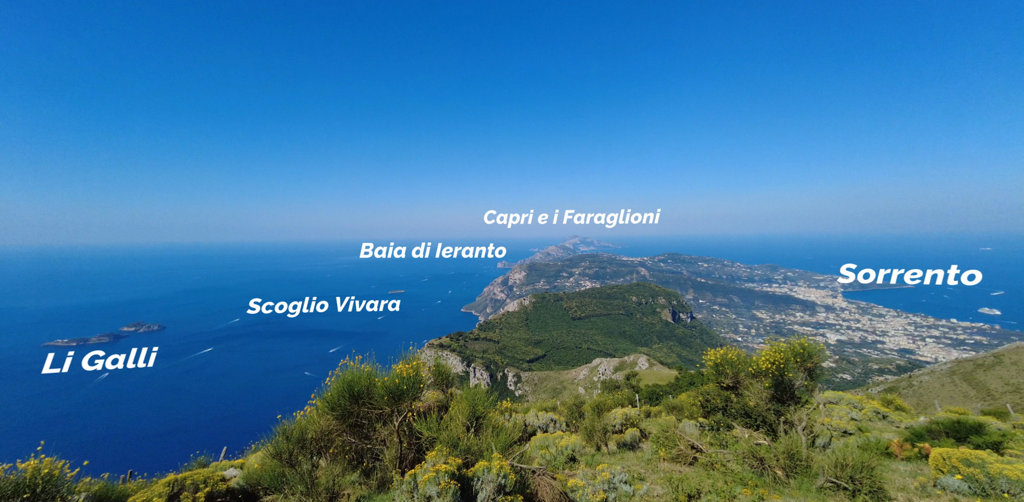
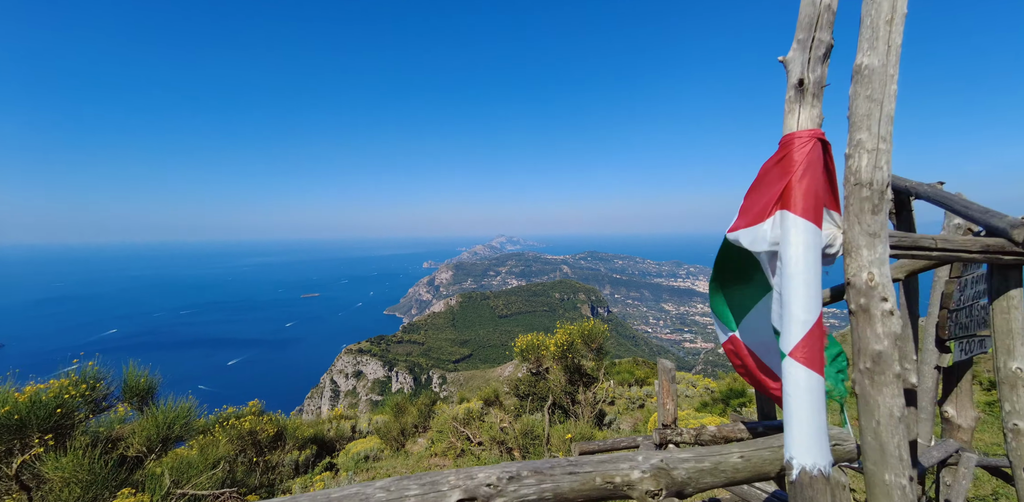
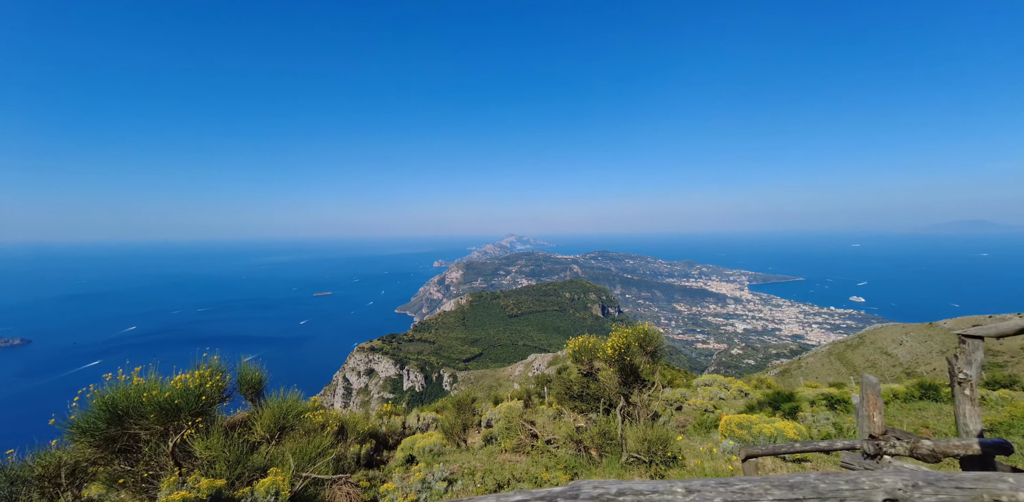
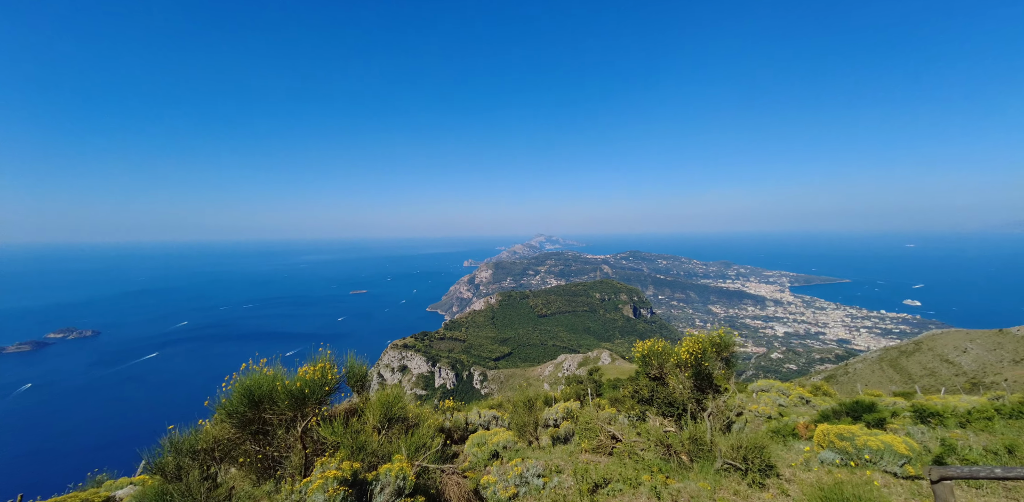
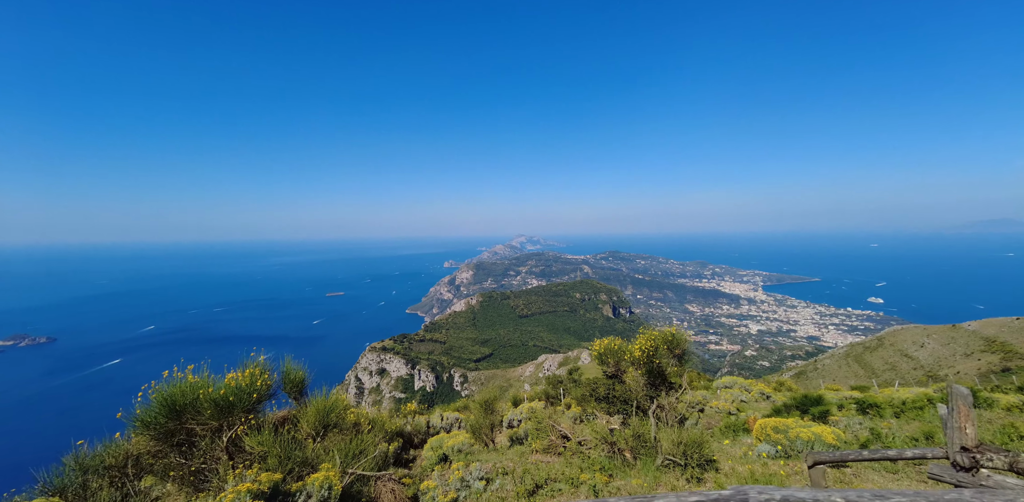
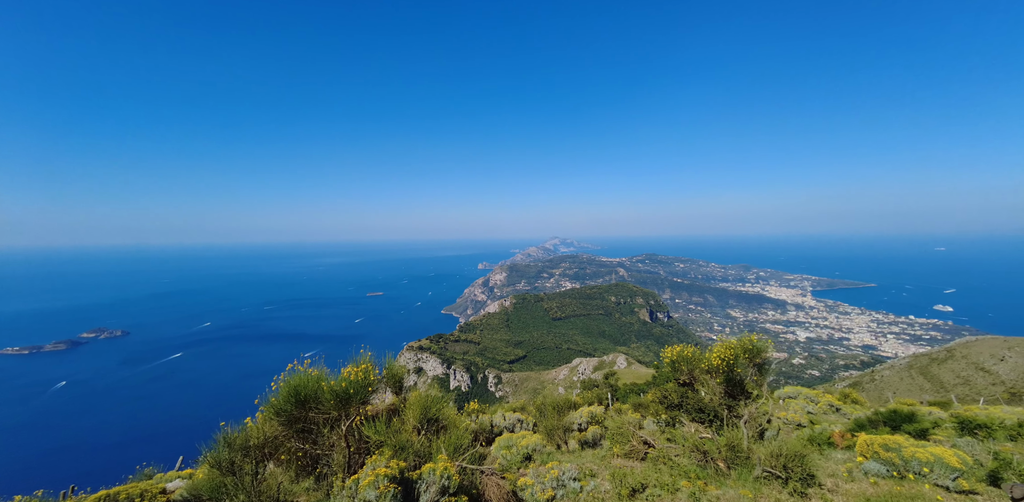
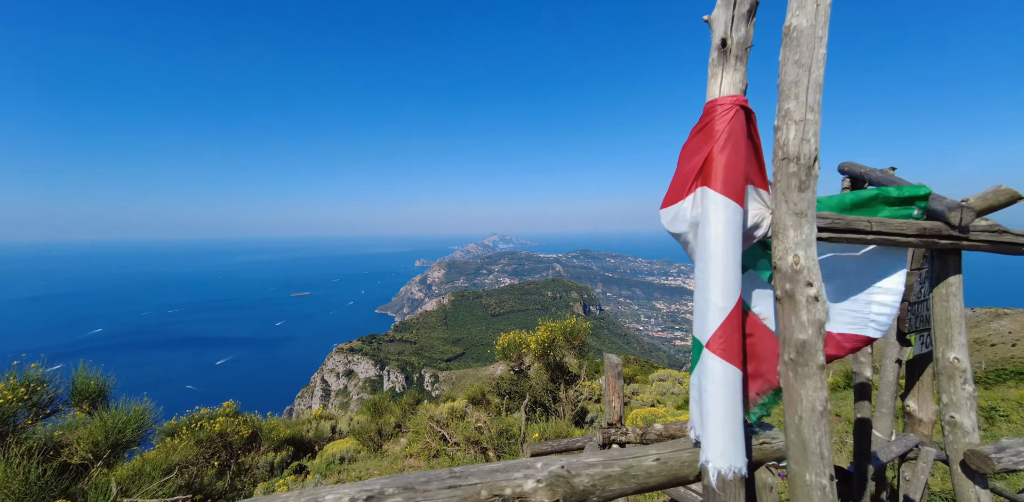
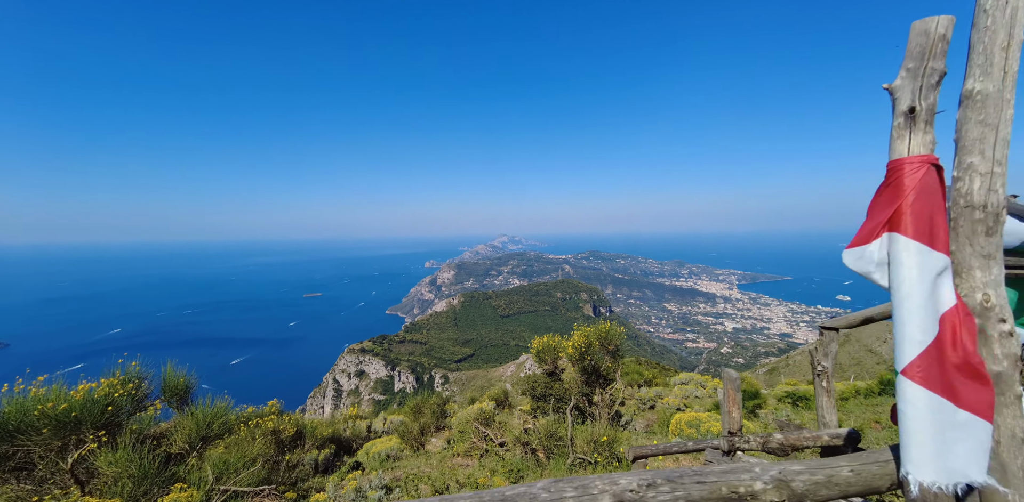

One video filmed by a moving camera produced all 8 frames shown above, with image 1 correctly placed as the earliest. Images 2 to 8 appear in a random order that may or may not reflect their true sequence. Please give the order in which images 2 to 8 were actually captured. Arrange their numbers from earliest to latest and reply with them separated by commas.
6, 4, 5, 3, 8, 2, 7
